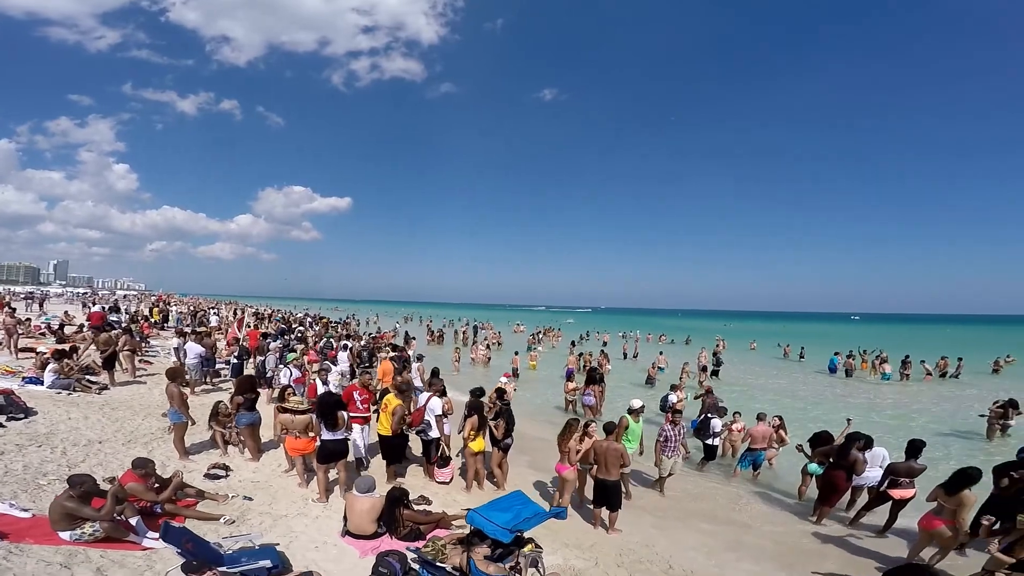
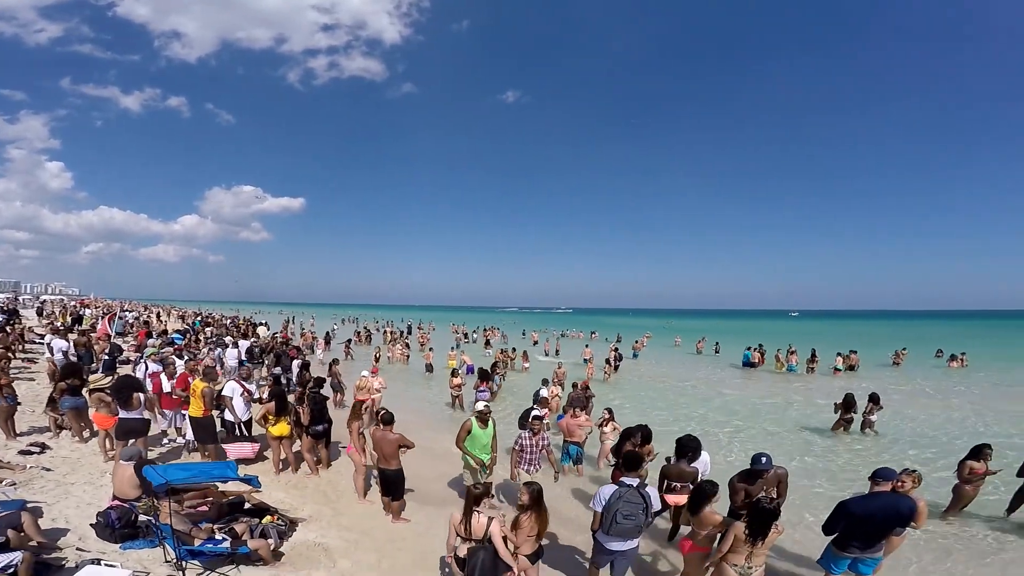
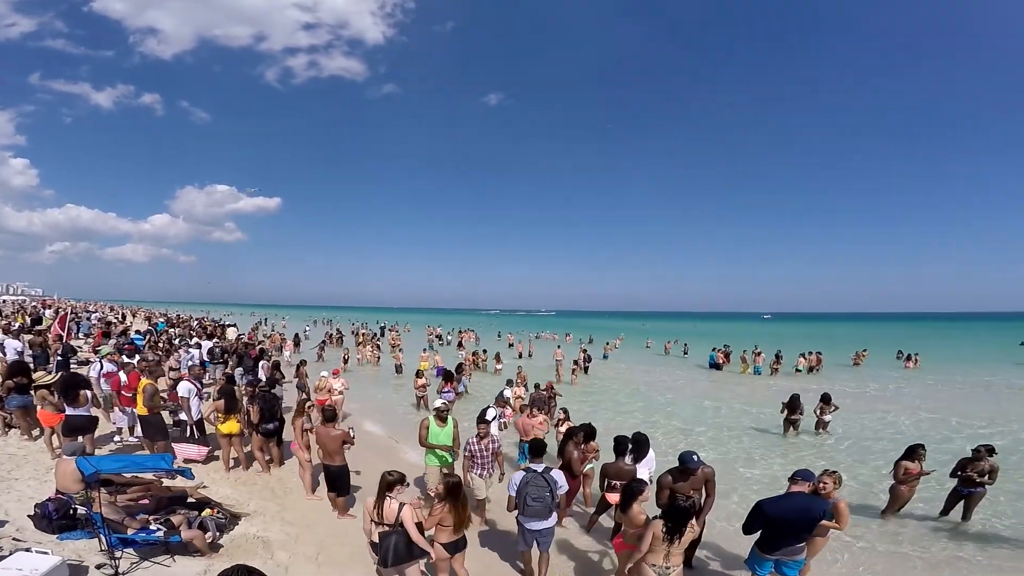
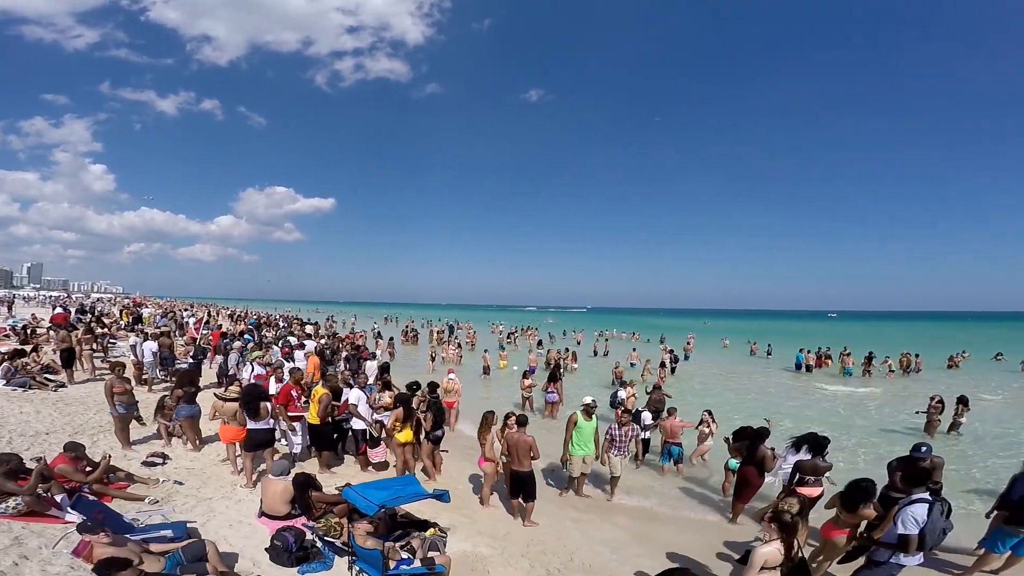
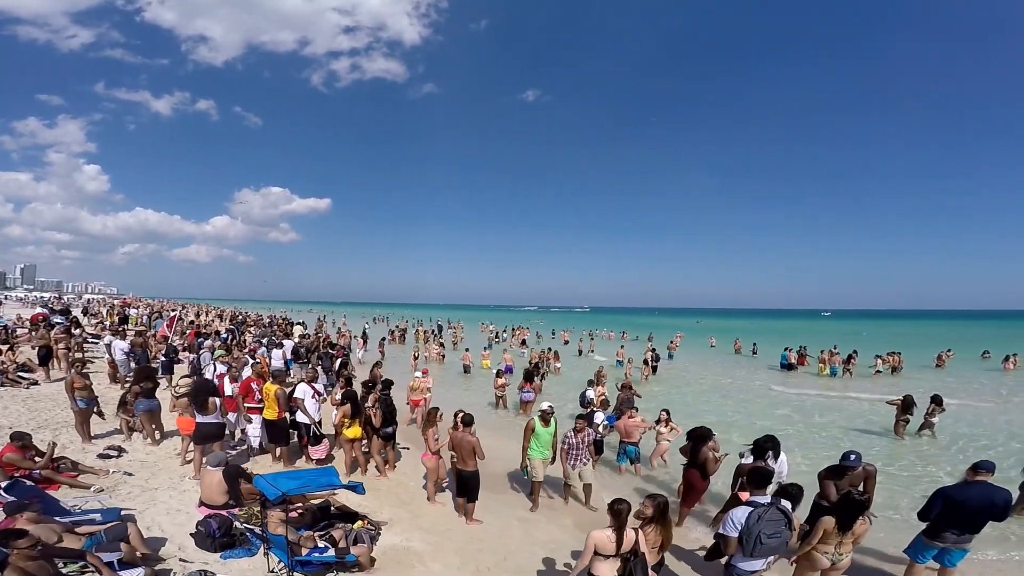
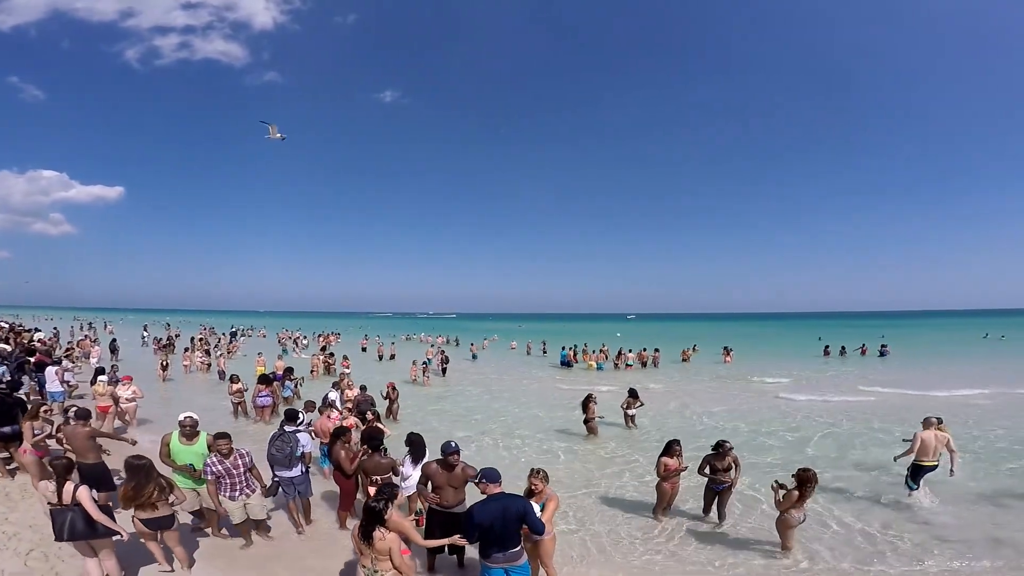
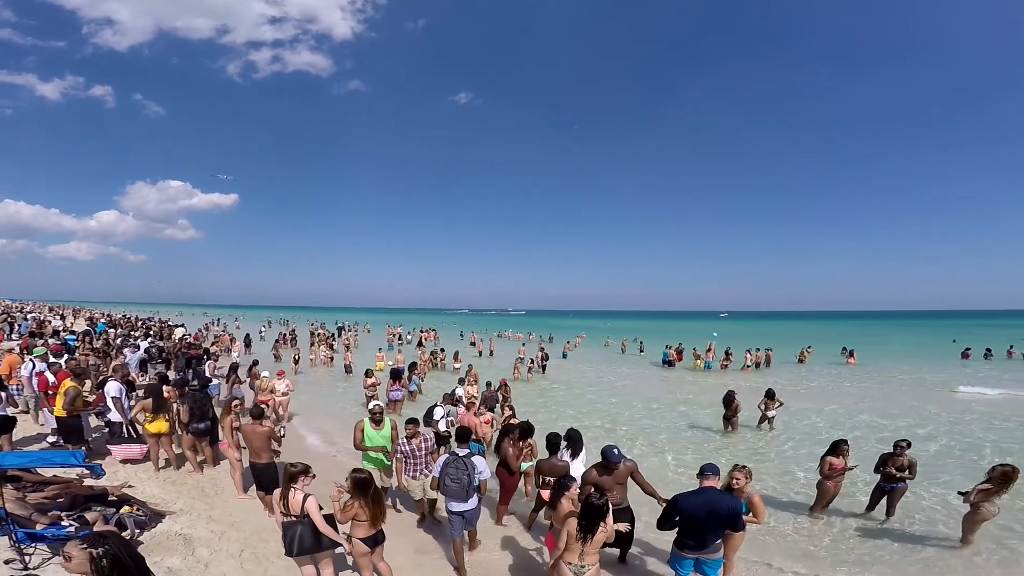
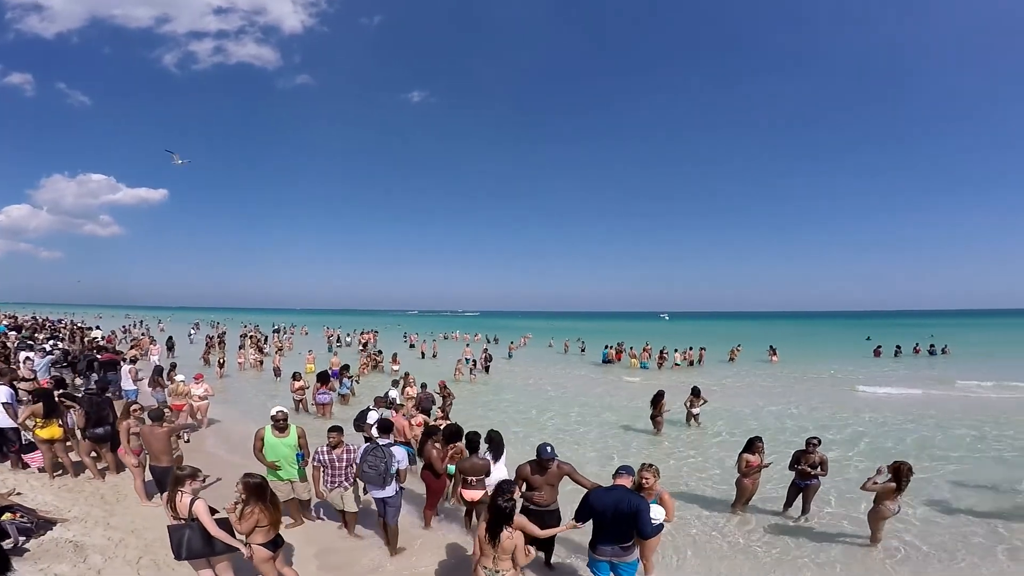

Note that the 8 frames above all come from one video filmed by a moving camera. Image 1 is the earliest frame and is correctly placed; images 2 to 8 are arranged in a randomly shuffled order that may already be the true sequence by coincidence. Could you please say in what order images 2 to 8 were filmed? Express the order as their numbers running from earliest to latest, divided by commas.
4, 5, 2, 3, 7, 8, 6
